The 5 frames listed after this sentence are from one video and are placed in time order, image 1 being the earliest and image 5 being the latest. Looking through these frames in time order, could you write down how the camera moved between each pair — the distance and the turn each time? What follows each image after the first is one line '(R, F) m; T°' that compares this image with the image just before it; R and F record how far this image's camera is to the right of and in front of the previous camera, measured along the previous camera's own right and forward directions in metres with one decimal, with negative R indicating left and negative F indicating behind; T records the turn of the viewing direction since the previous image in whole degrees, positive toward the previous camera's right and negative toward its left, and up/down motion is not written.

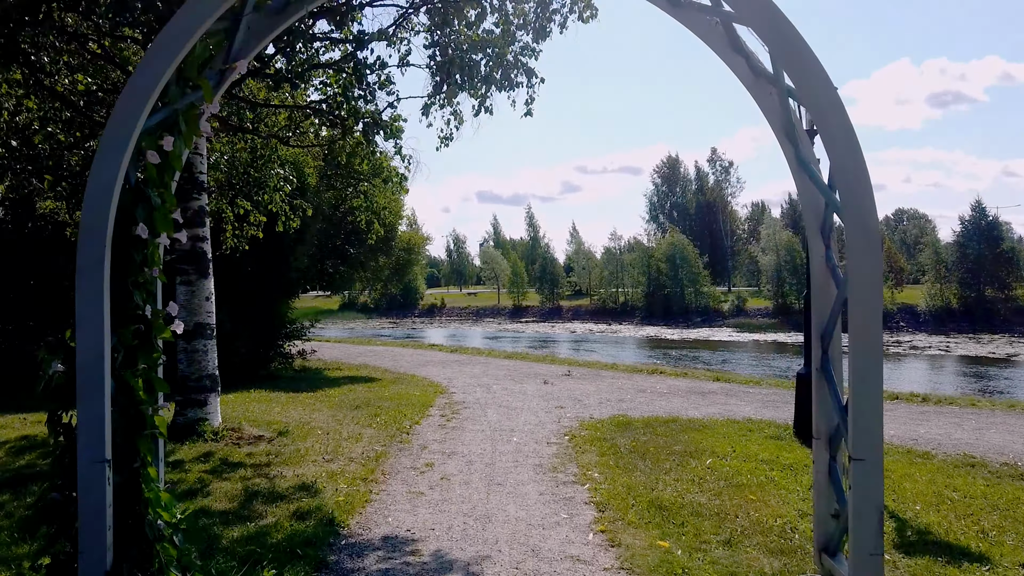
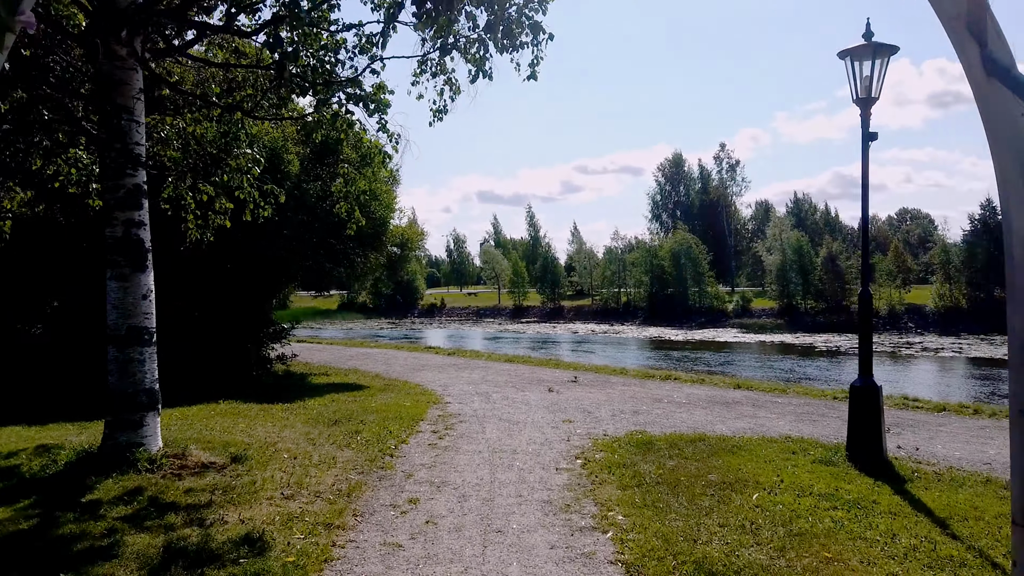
(0.0, +1.7) m; 0°
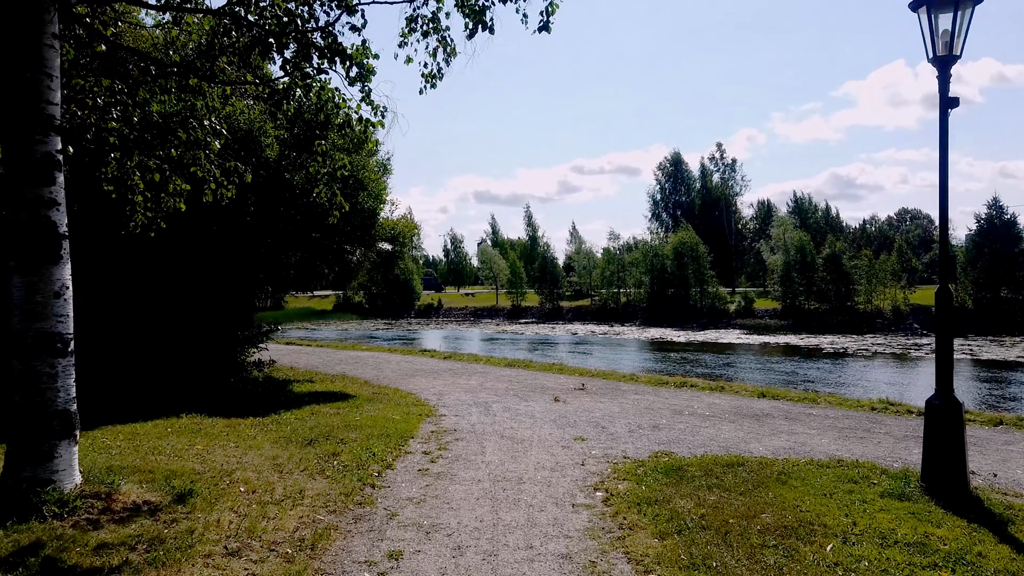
(-0.1, +1.6) m; 0°
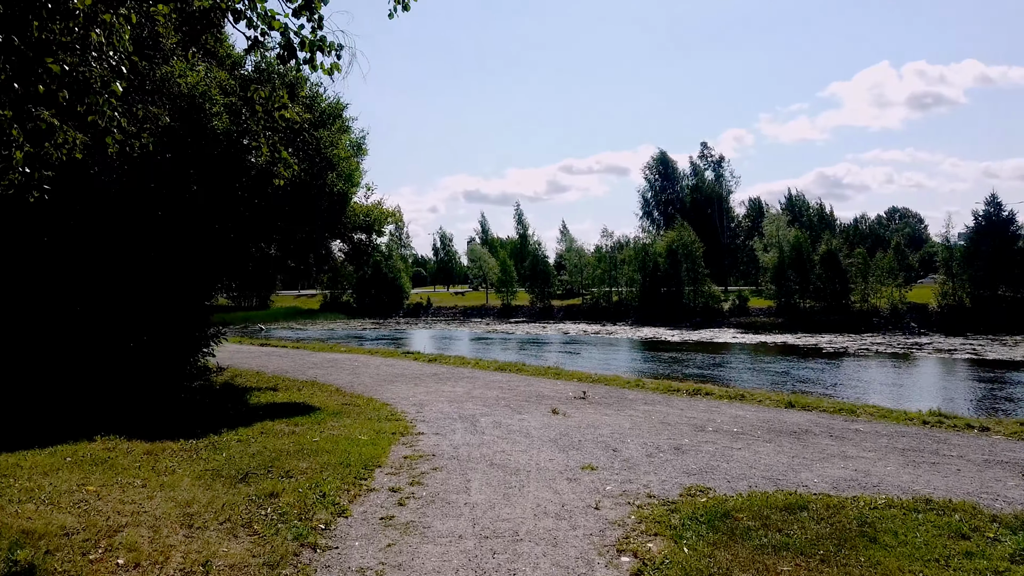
(0.0, +2.1) m; +1°
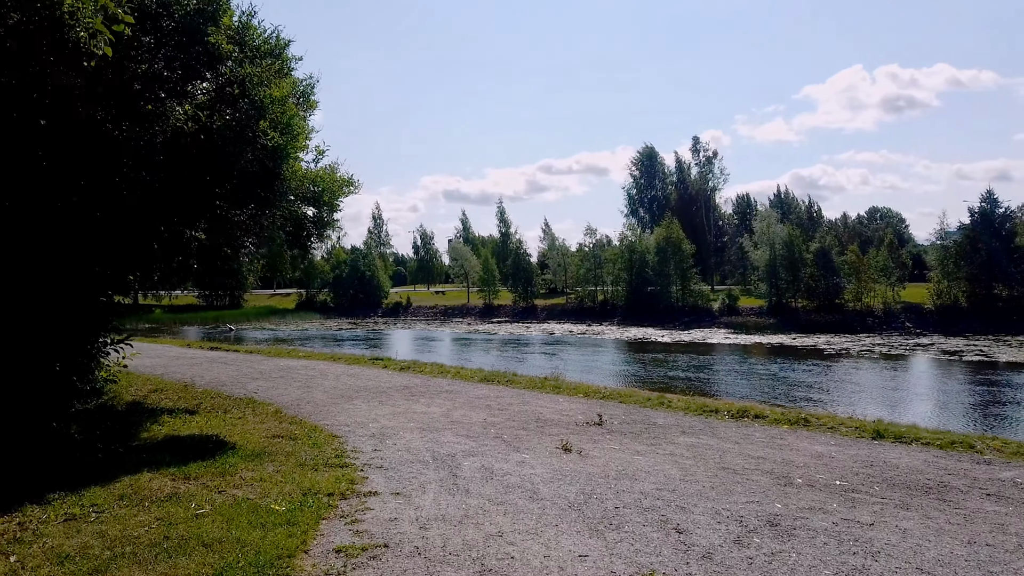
(-0.2, +3.6) m; +1°
